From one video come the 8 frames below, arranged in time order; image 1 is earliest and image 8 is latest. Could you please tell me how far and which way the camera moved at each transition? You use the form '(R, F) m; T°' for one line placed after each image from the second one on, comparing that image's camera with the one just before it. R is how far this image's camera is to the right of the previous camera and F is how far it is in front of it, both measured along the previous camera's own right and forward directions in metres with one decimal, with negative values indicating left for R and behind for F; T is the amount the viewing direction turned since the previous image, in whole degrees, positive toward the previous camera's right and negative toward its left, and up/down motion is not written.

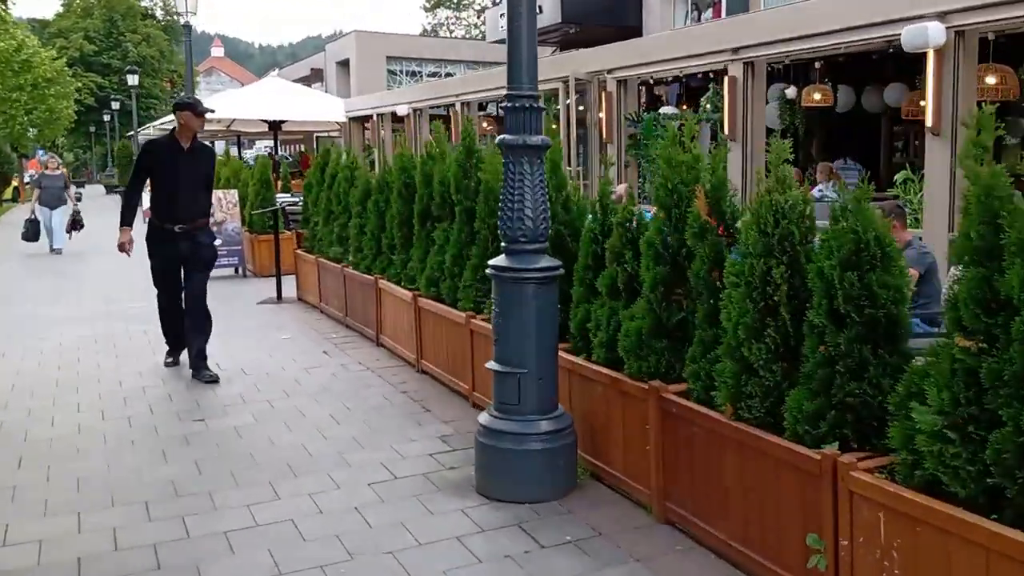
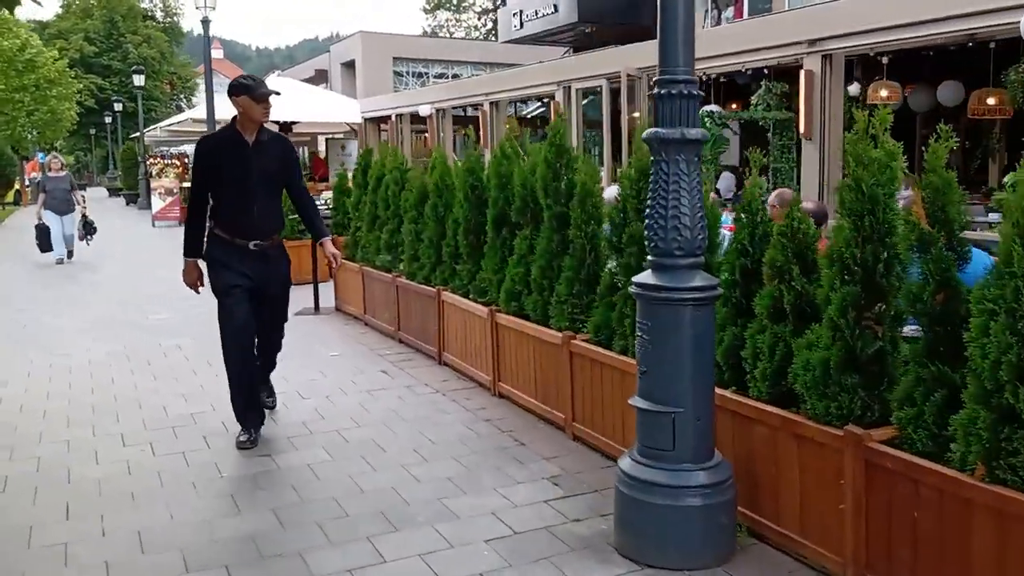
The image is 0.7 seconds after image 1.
(-0.6, +0.7) m; 0°
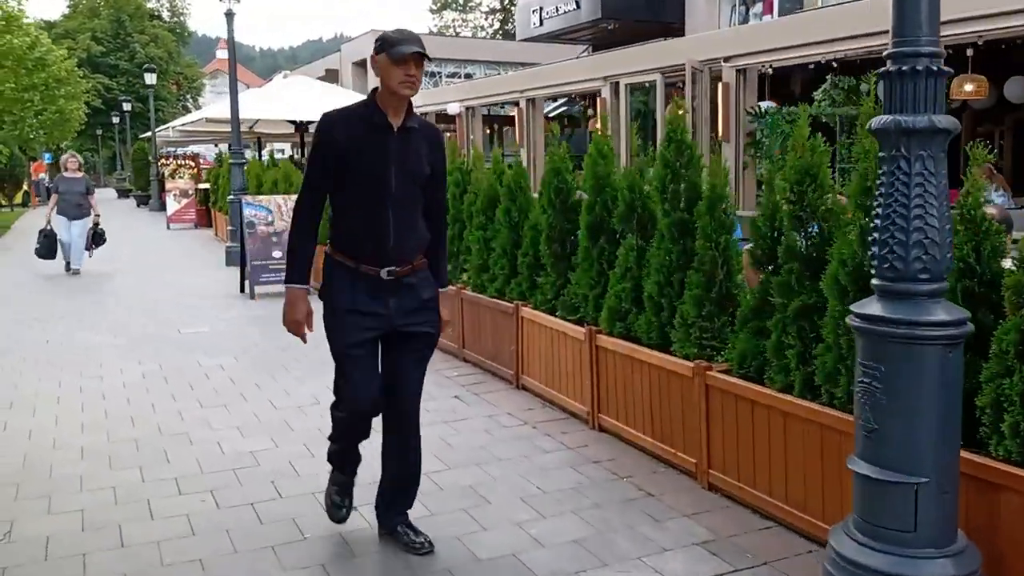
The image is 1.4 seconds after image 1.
(-0.5, +0.8) m; 0°
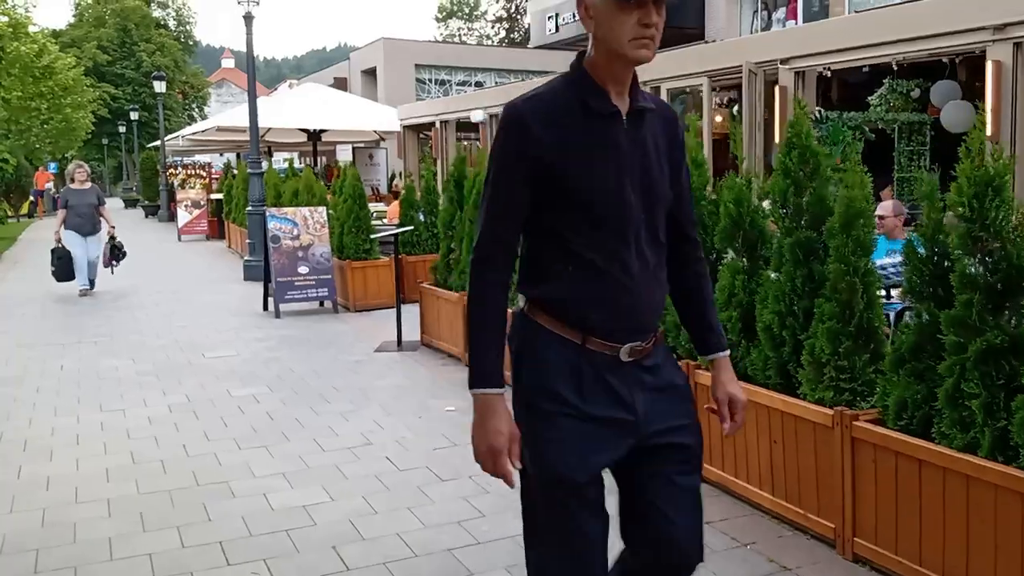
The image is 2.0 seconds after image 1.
(-0.4, +0.7) m; 0°
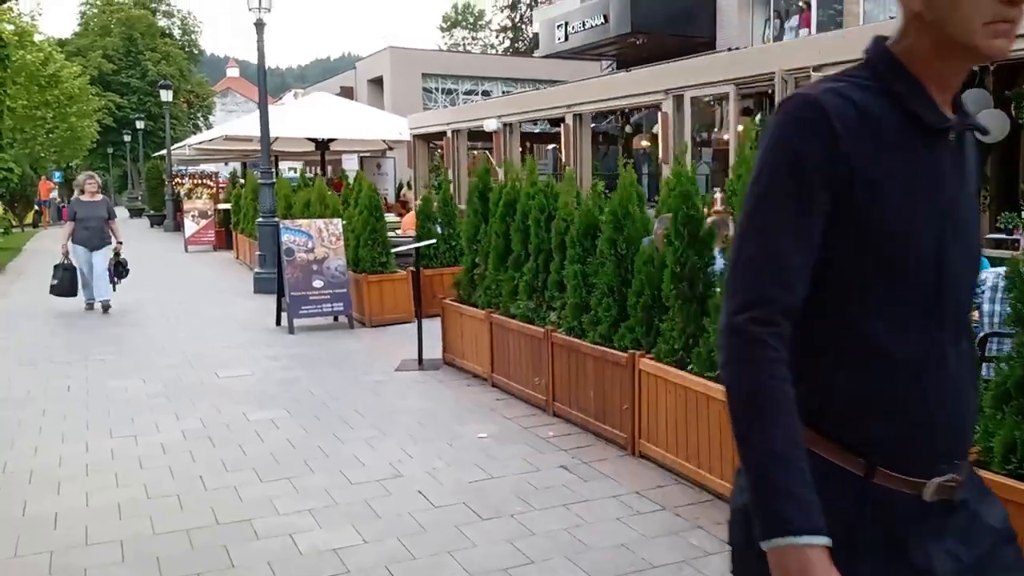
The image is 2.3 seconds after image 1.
(-0.2, +0.4) m; 0°
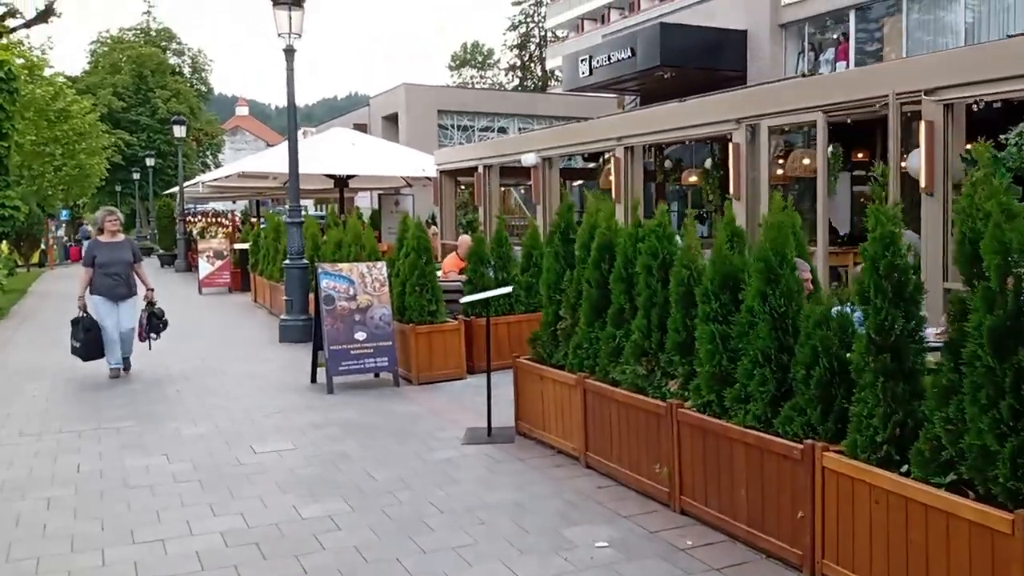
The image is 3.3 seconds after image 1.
(-0.6, +1.2) m; 0°
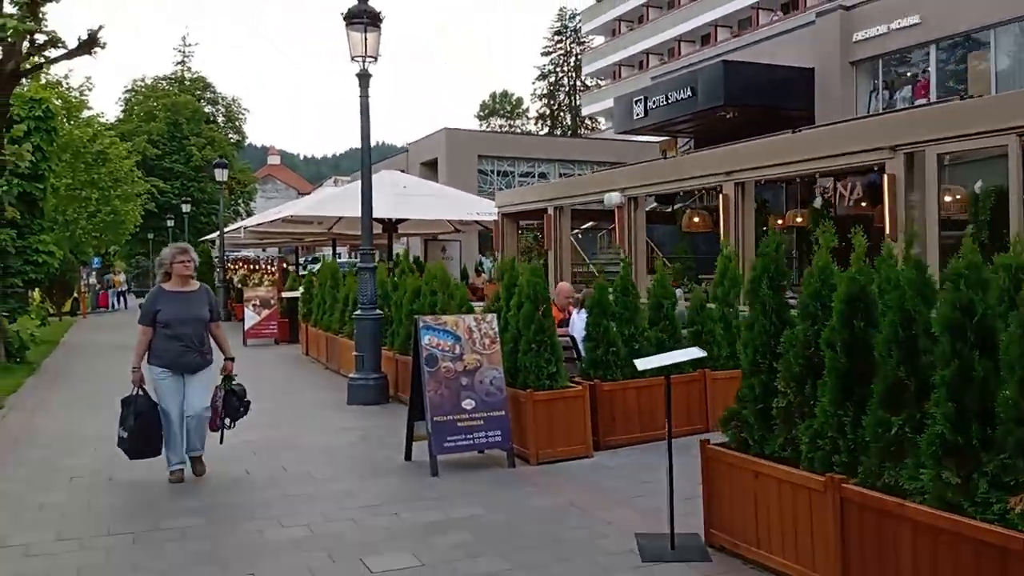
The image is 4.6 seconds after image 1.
(-0.9, +1.6) m; -1°
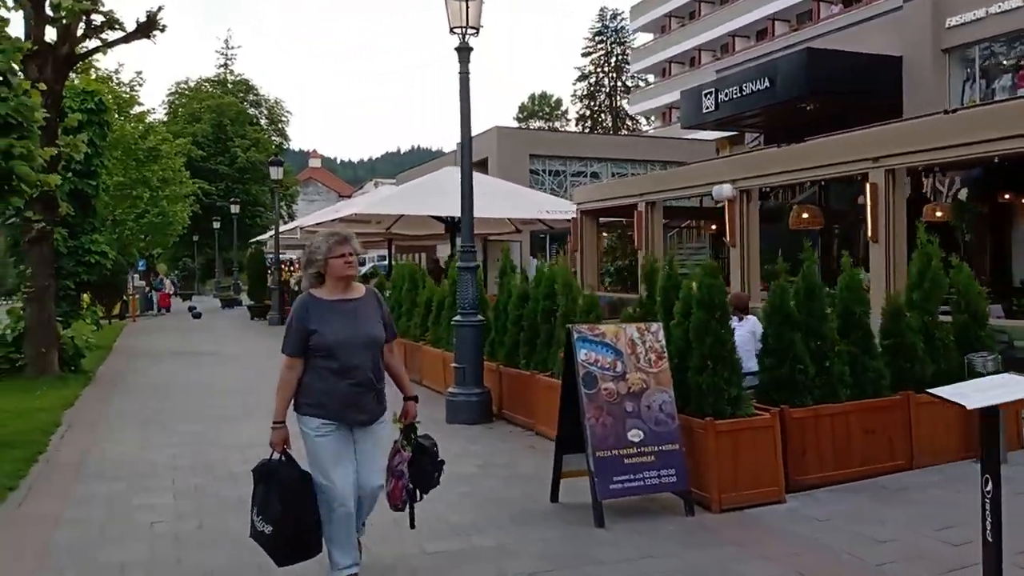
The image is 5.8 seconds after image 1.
(-0.9, +1.4) m; -2°
